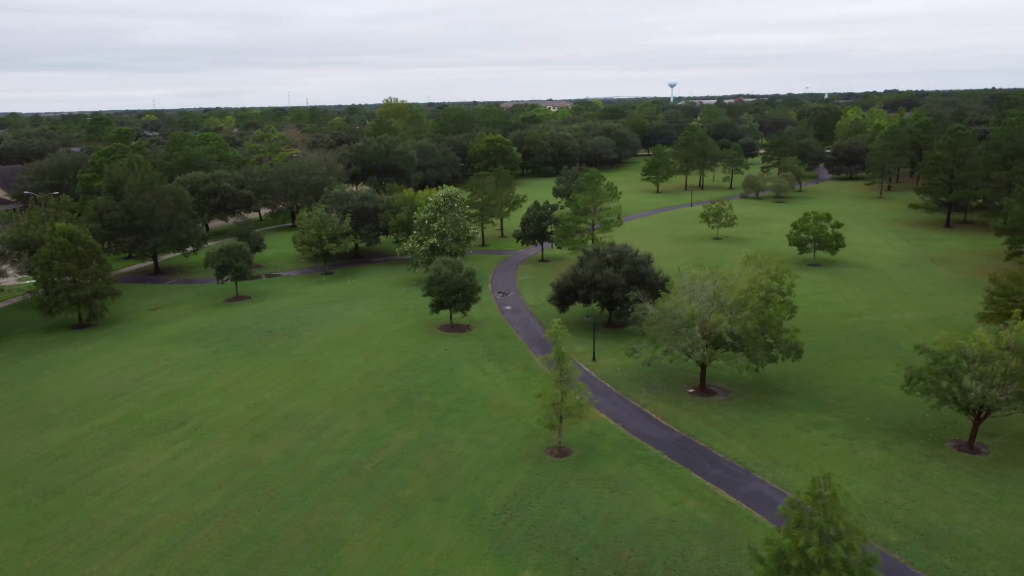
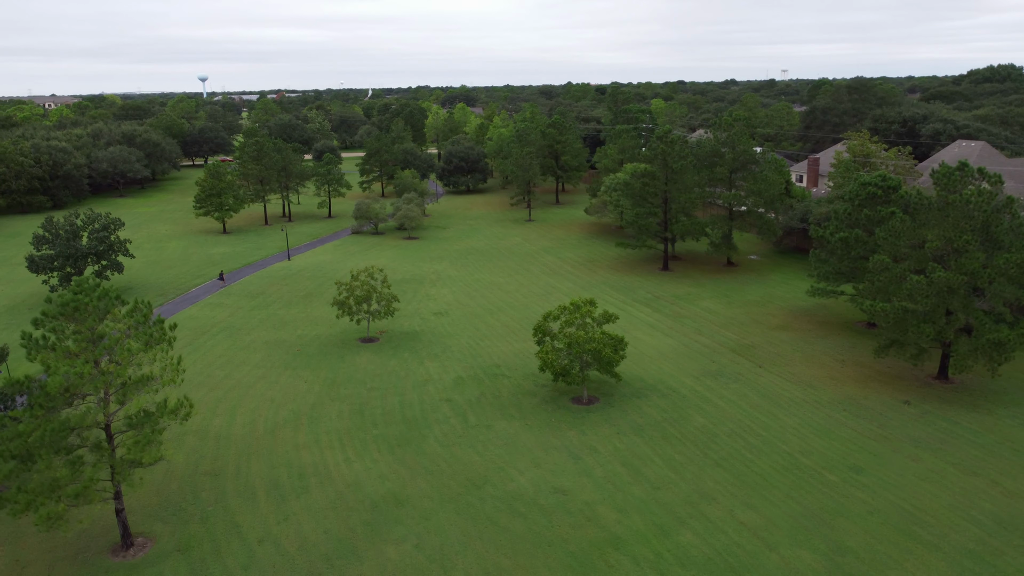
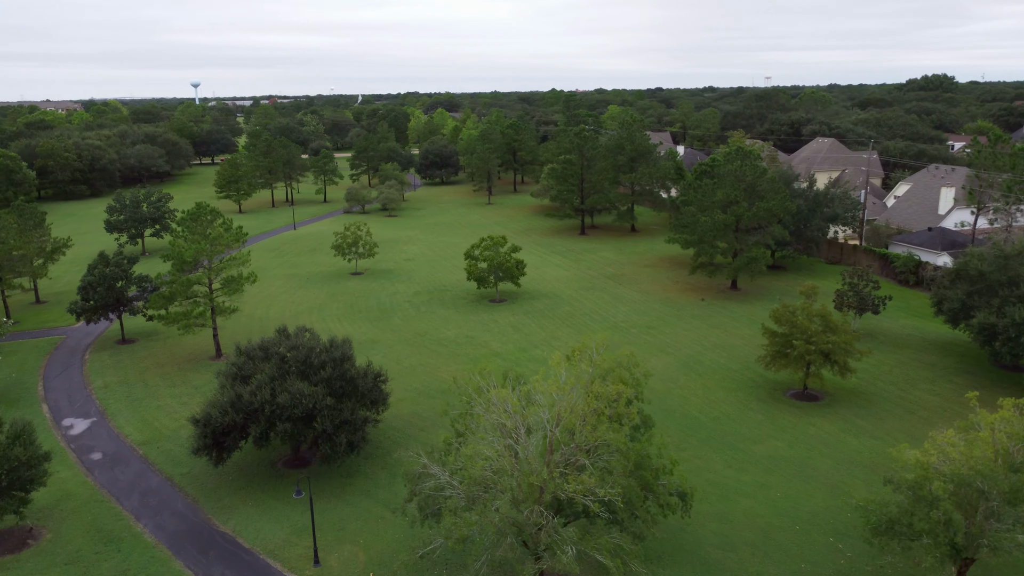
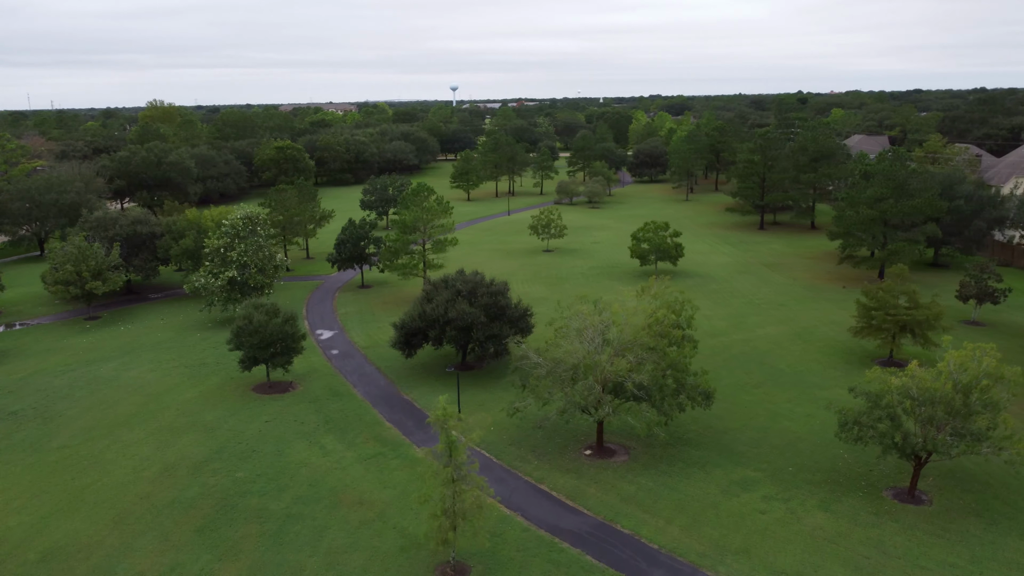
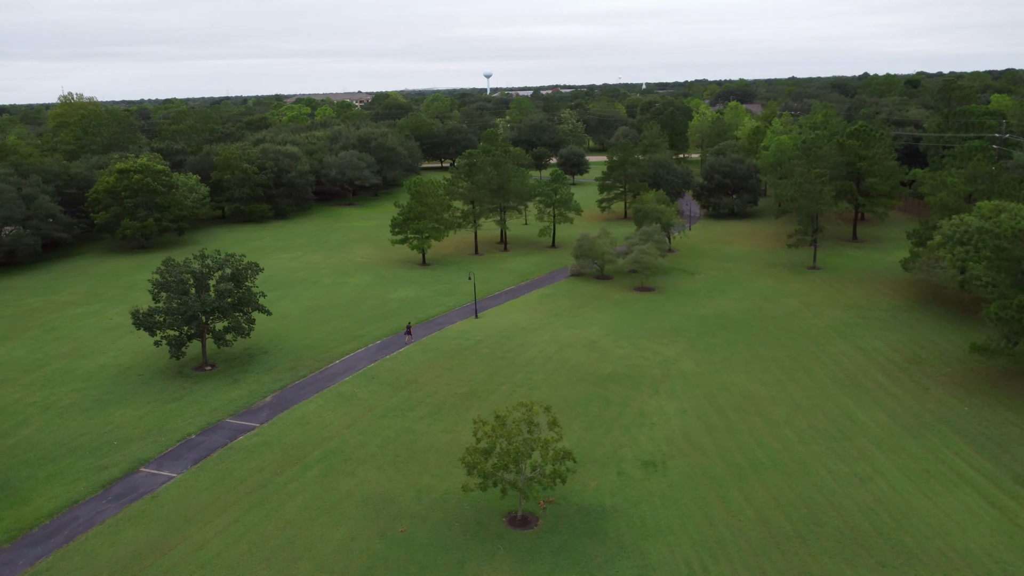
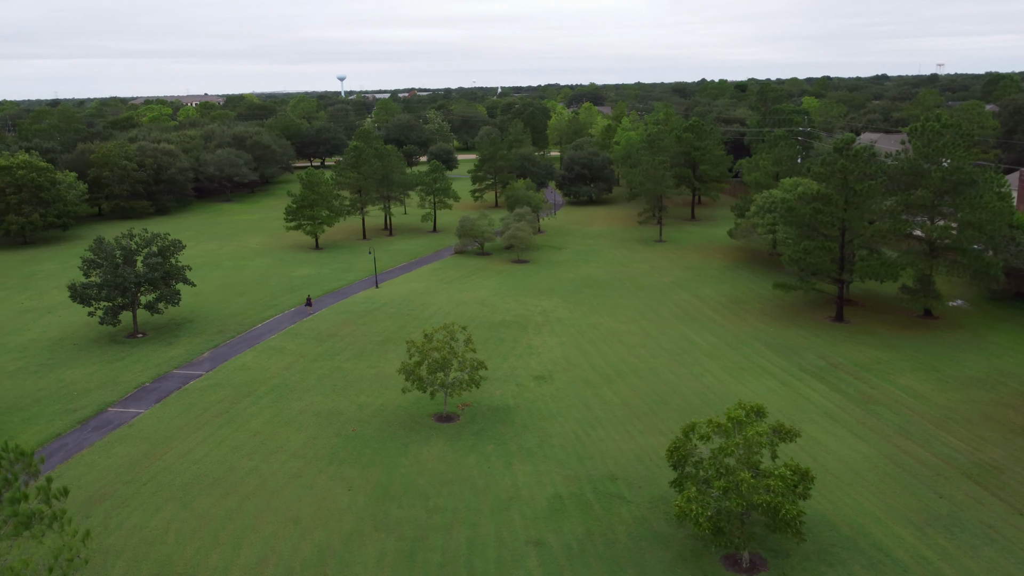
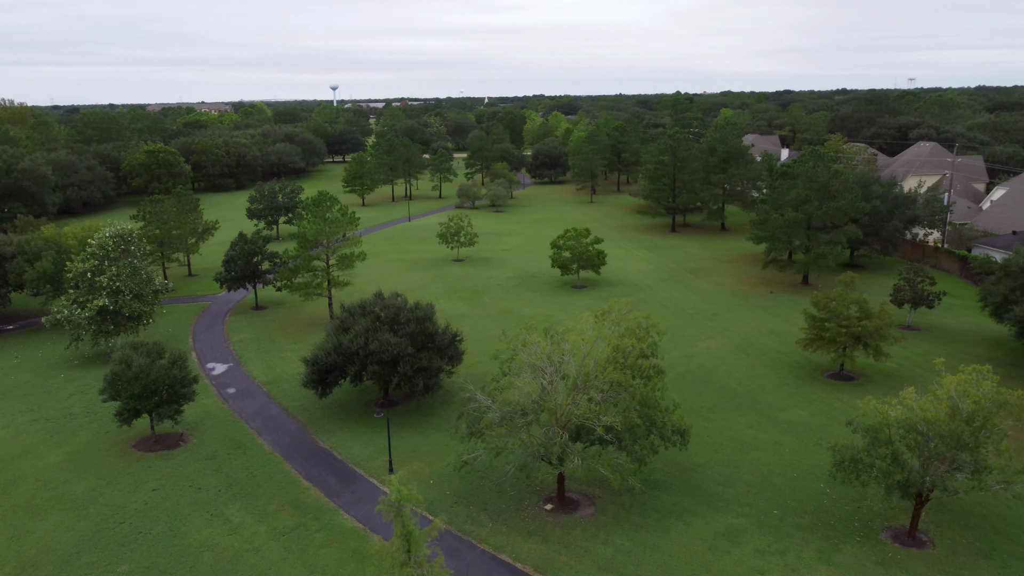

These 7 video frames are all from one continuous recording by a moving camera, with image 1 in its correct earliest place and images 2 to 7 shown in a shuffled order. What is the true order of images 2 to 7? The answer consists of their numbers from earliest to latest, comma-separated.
4, 7, 3, 2, 6, 5
